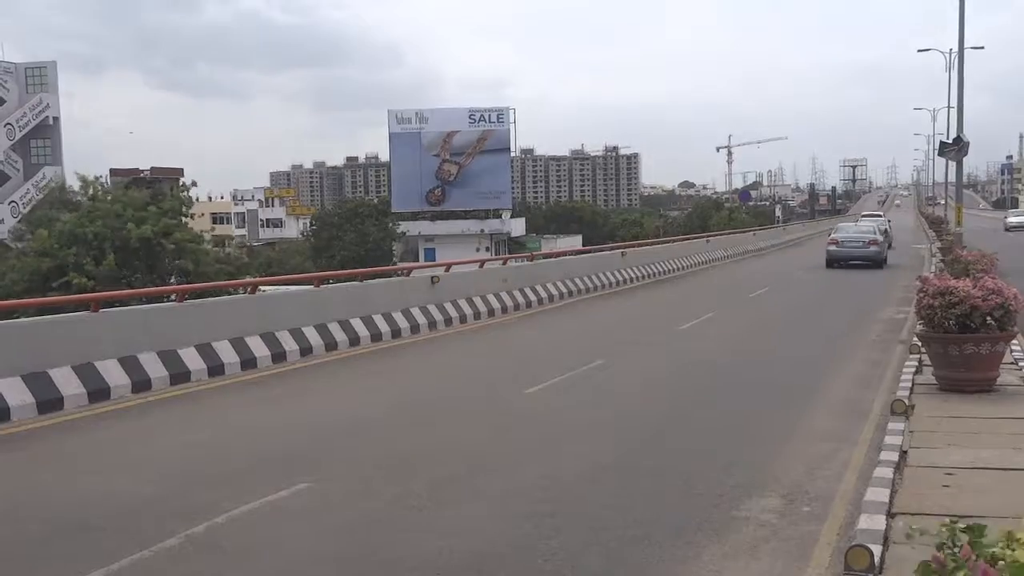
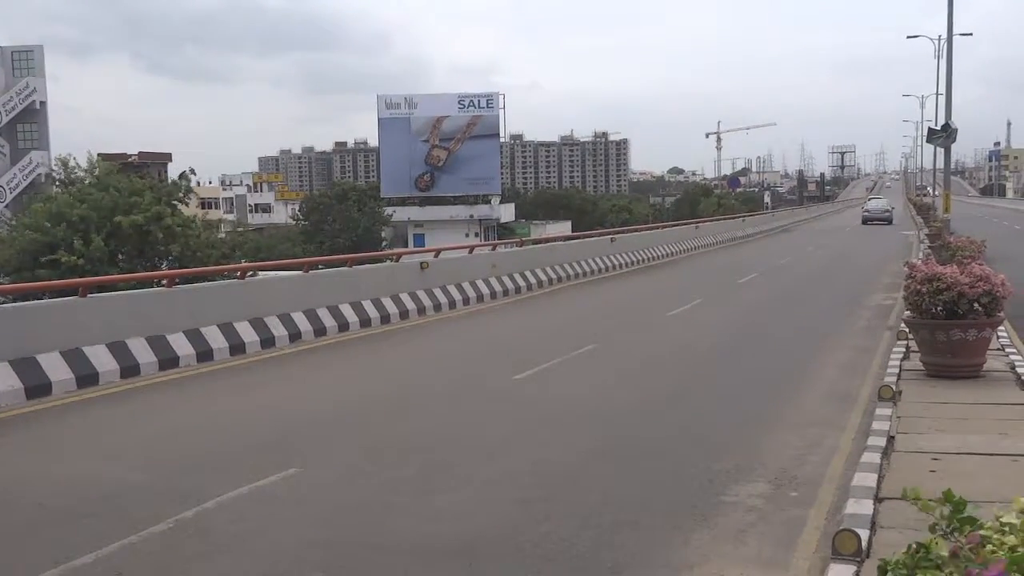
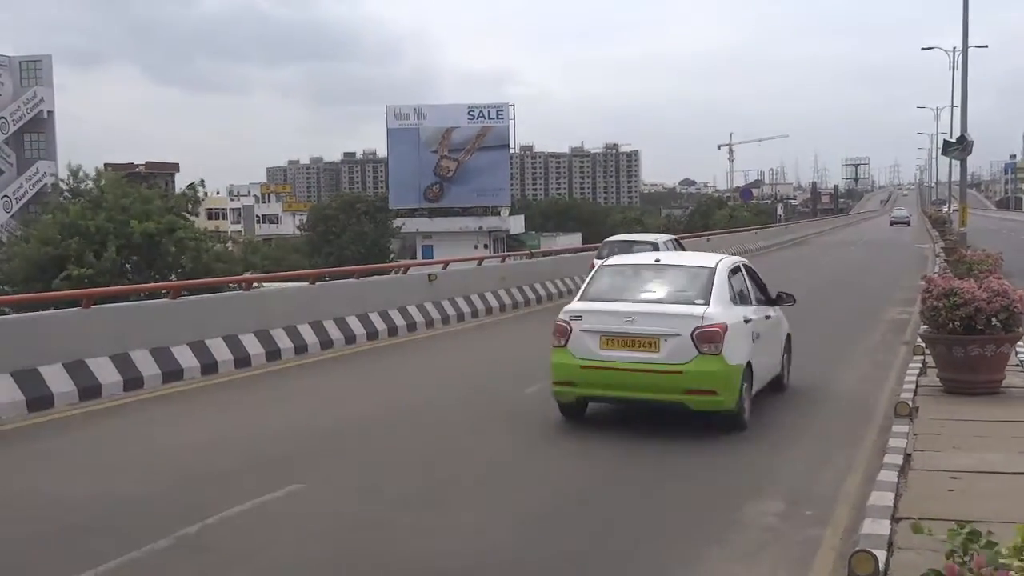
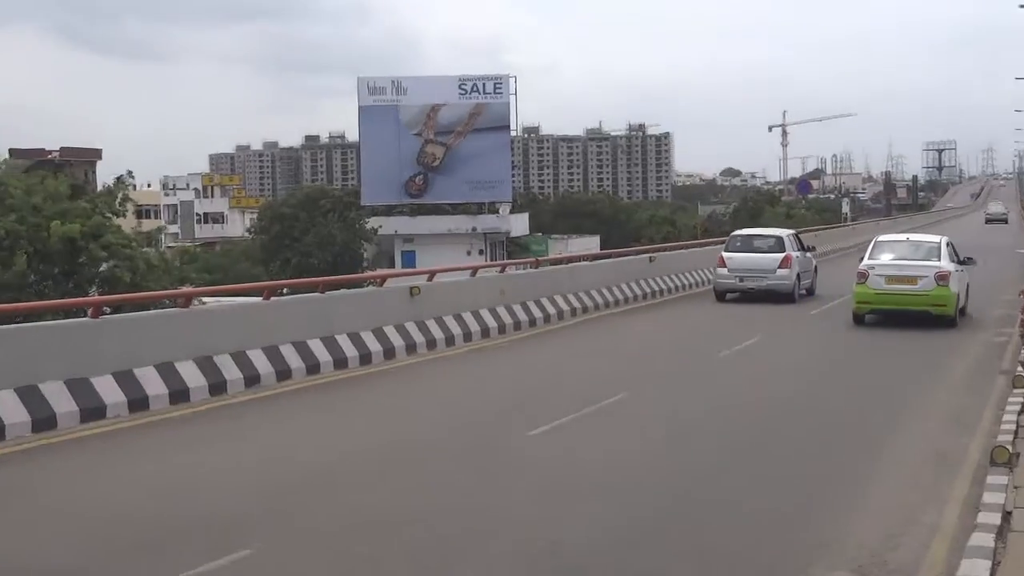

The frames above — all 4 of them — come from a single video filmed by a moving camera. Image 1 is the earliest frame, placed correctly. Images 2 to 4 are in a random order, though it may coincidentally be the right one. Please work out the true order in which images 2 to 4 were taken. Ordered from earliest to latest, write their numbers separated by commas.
2, 3, 4
